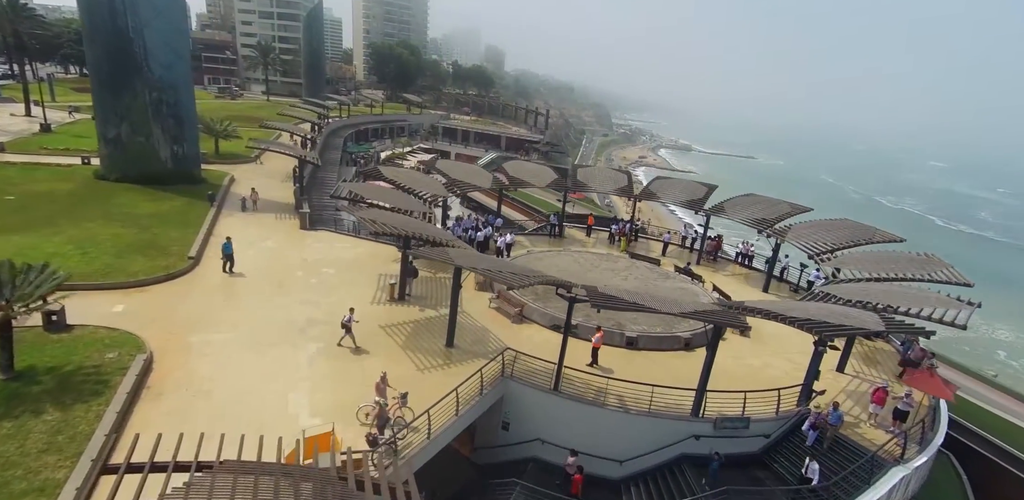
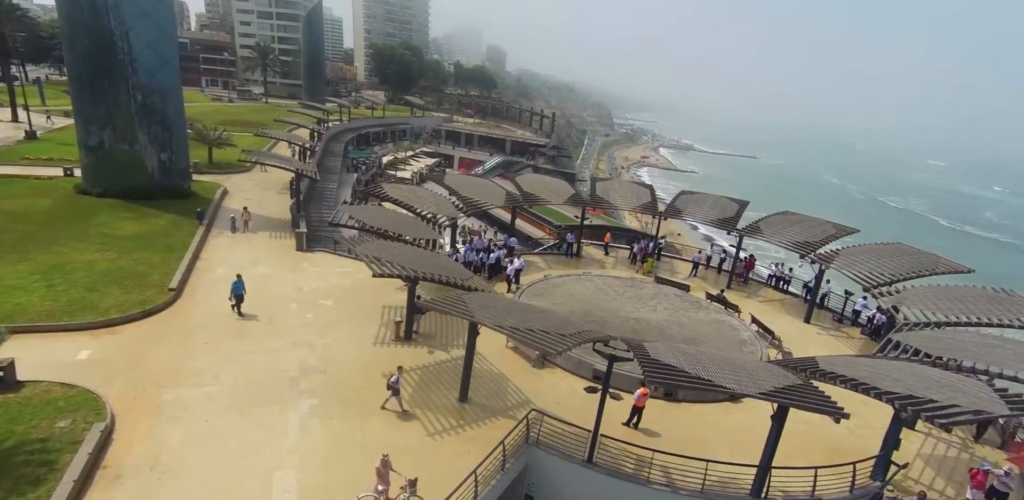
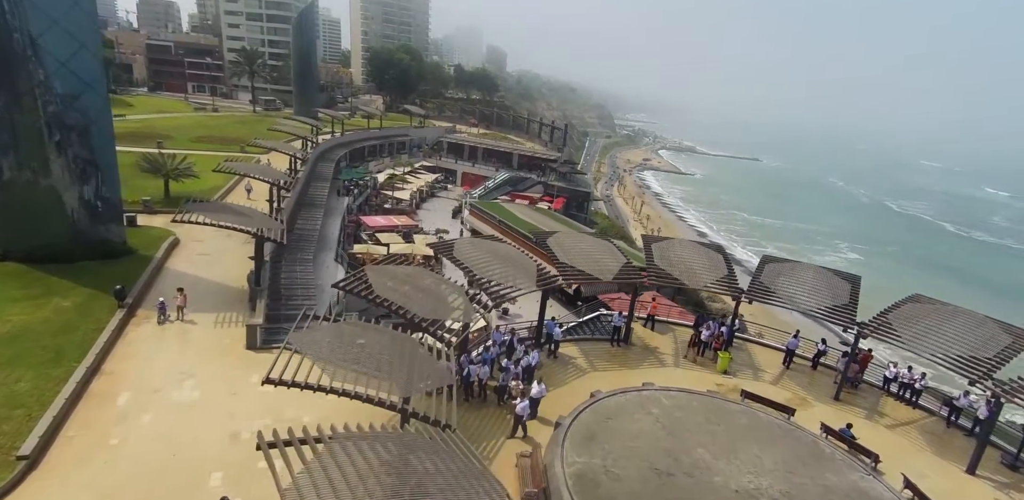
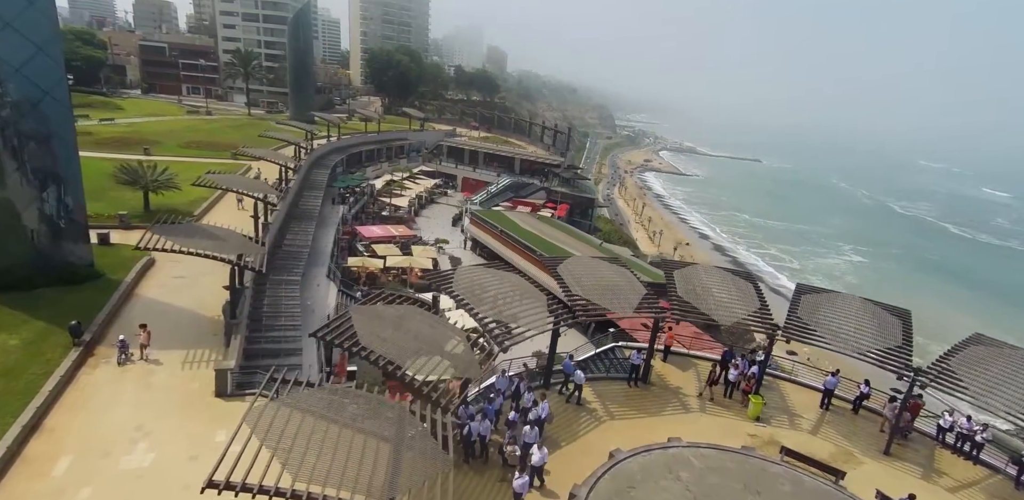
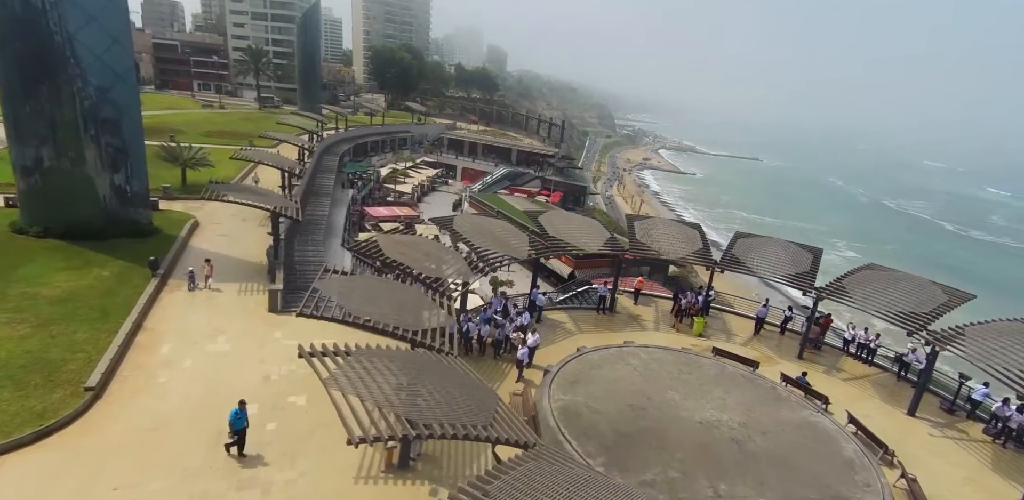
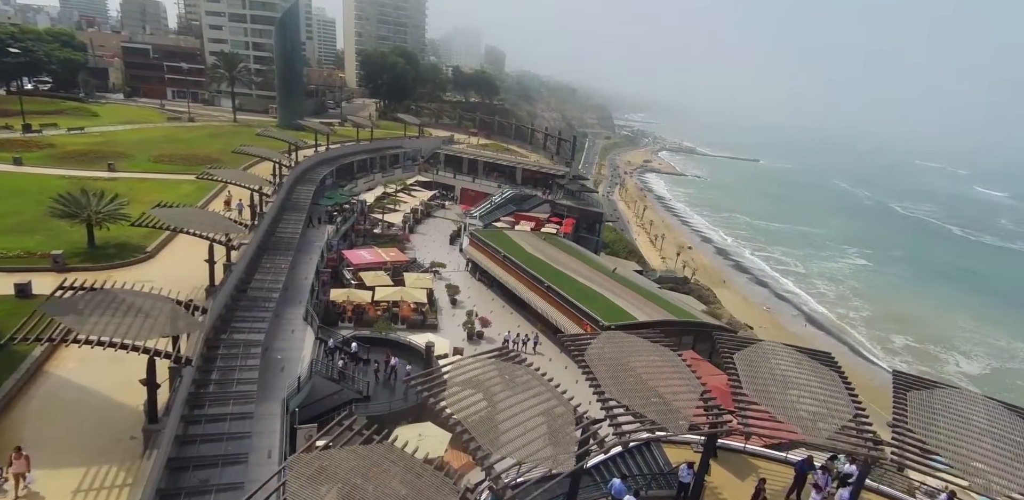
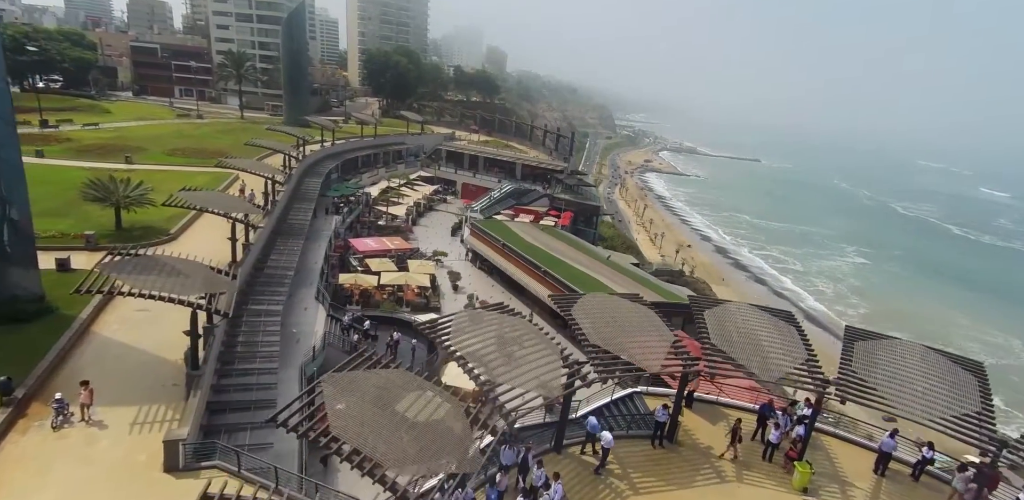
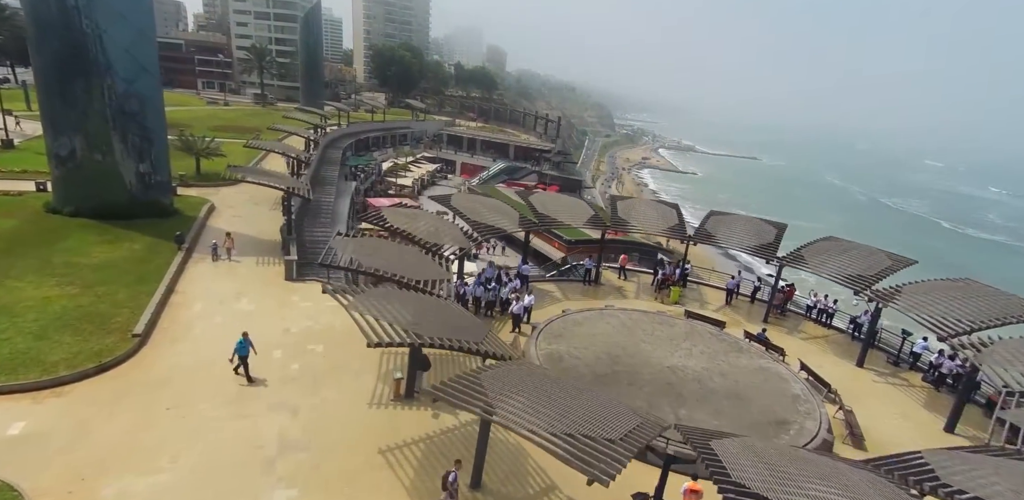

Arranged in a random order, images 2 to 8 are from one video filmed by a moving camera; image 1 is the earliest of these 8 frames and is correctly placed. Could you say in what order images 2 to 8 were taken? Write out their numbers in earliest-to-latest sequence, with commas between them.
2, 8, 5, 3, 4, 7, 6
